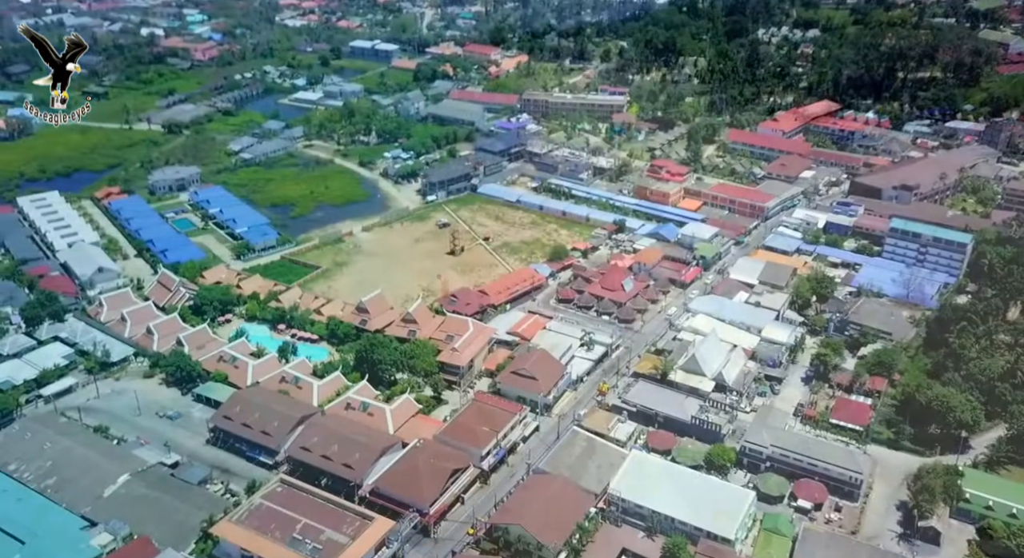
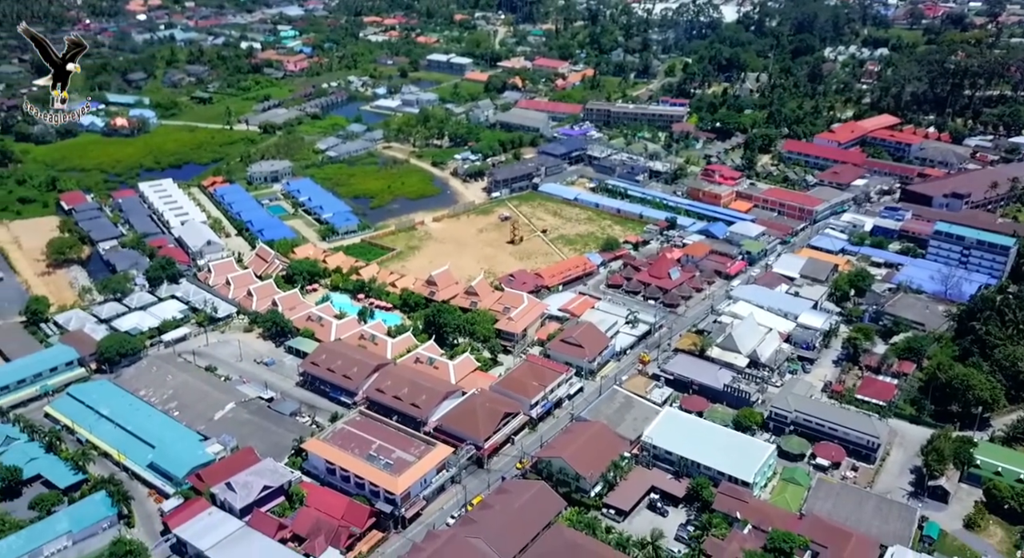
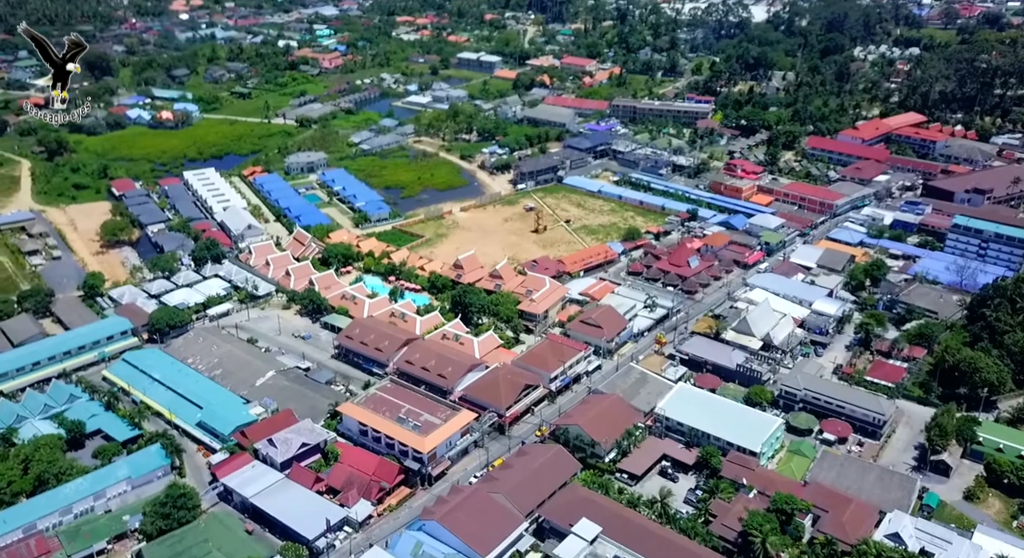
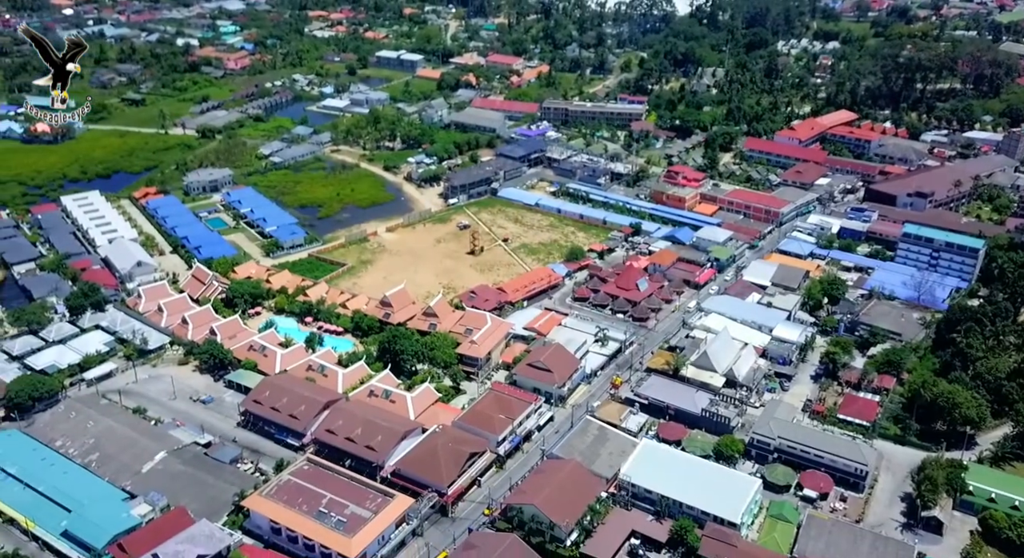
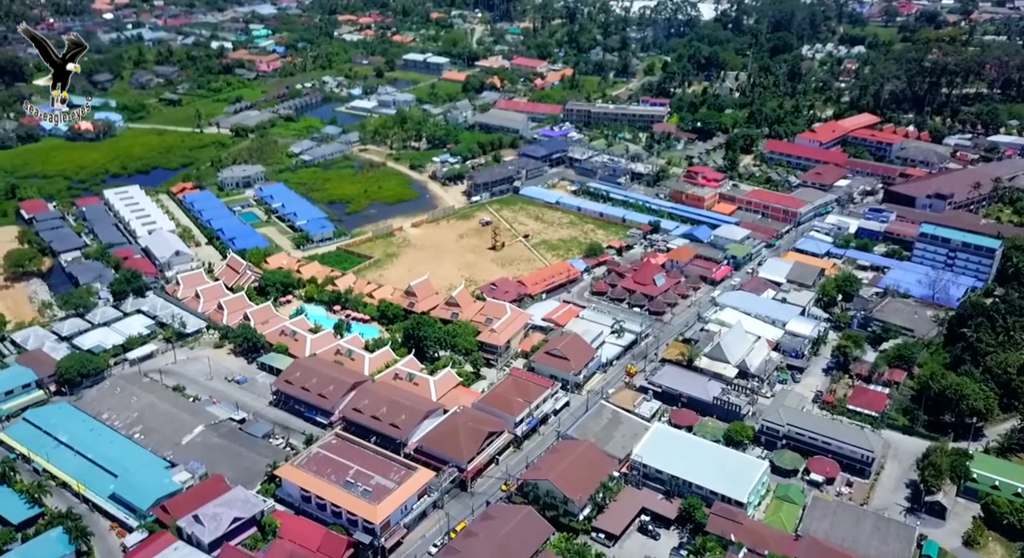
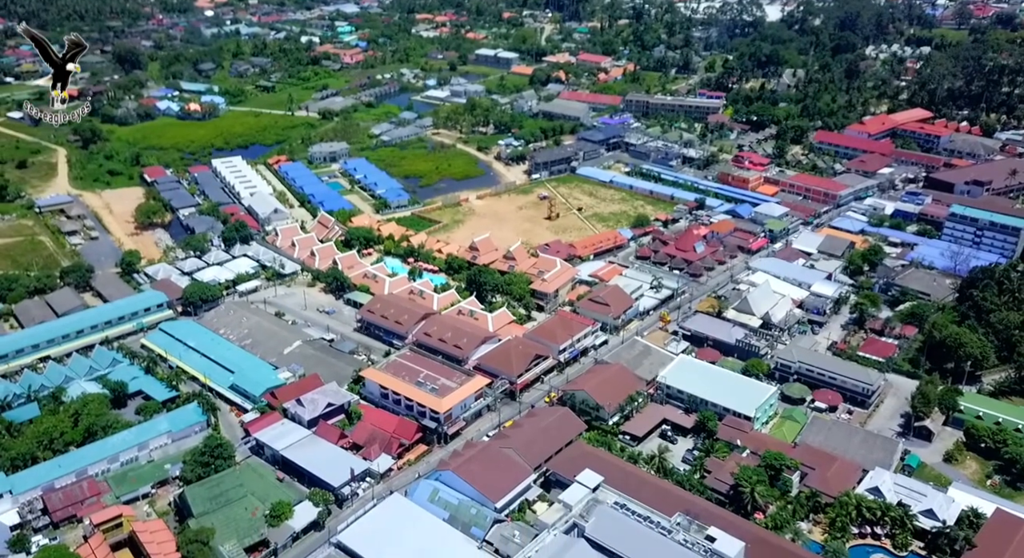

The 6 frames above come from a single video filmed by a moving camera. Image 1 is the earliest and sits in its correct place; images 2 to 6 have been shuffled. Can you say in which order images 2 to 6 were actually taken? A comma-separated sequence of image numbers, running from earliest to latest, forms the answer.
4, 5, 2, 3, 6
